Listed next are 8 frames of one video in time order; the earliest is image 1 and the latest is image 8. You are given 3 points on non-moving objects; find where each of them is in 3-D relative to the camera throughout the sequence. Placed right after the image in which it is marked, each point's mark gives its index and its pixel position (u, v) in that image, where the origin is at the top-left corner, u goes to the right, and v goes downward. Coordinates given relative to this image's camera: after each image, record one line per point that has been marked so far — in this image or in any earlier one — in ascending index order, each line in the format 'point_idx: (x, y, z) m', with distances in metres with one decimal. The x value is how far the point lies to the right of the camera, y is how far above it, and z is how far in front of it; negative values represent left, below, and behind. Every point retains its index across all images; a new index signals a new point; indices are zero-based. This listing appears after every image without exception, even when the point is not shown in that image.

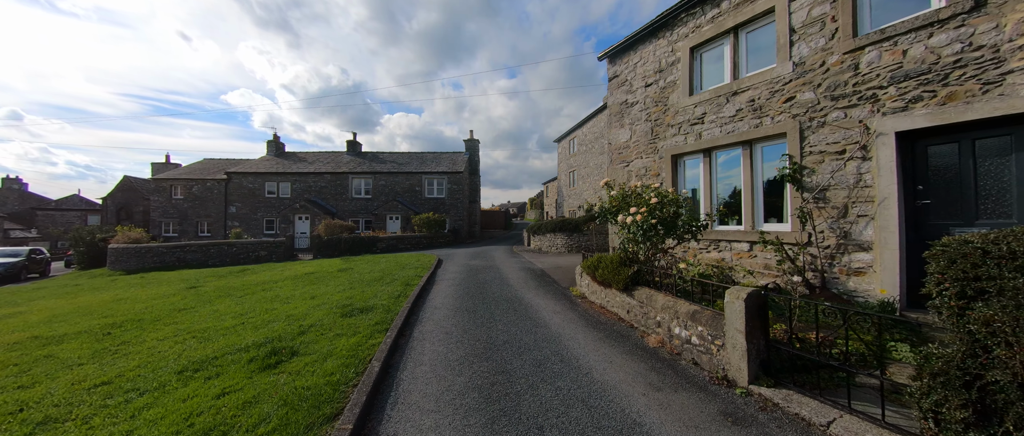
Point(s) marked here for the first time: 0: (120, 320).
0: (-8.4, -1.7, +6.3) m
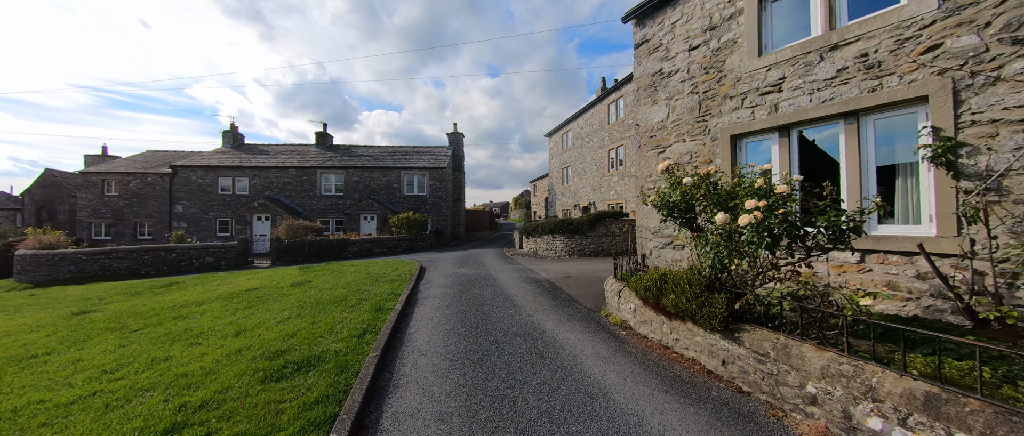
0: (-8.0, -1.7, +3.6) m
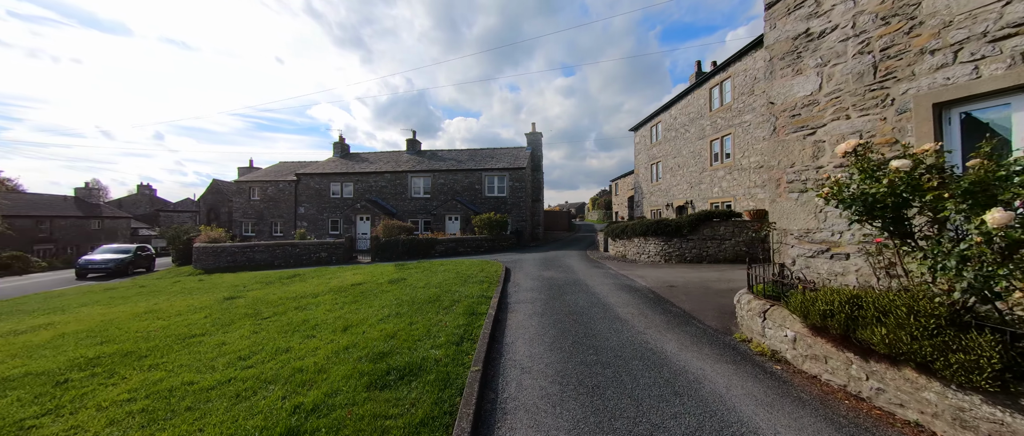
0: (-6.6, -1.7, +4.7) m
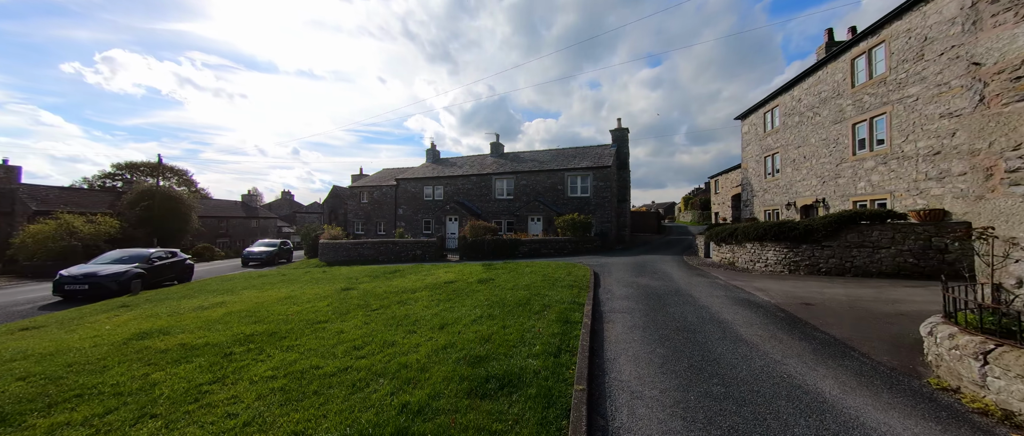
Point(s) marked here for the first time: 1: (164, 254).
0: (-5.1, -1.7, +5.8) m
1: (-12.6, -1.3, +11.6) m
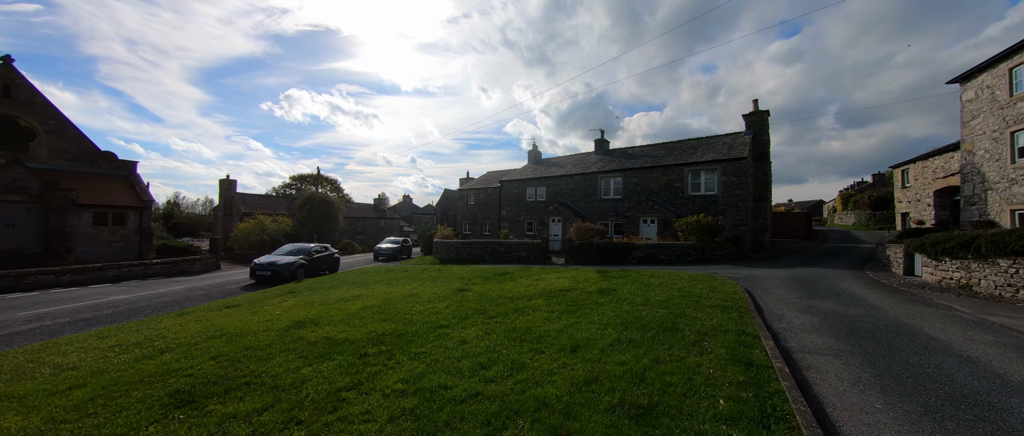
0: (-2.8, -1.7, +6.1) m
1: (-8.4, -1.3, +13.9) m
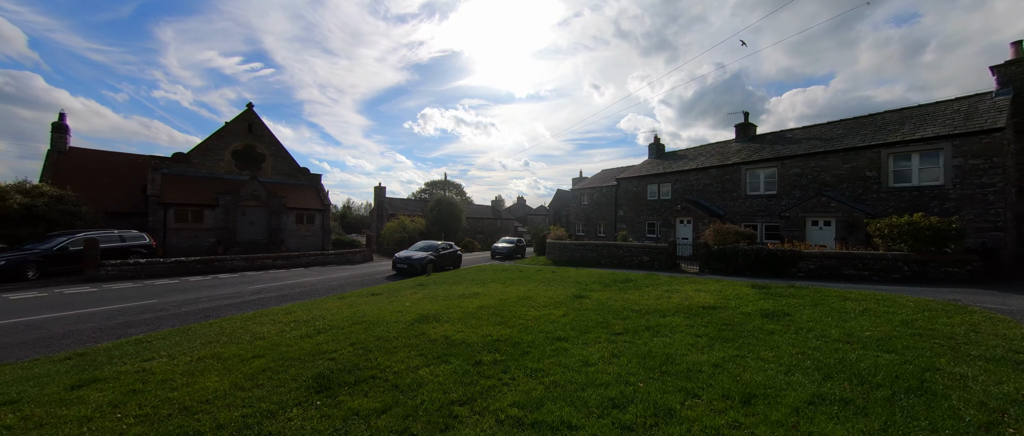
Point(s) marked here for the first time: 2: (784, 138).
0: (-0.6, -1.6, +6.1) m
1: (-3.2, -1.3, +15.2) m
2: (+14.6, +4.3, +17.1) m
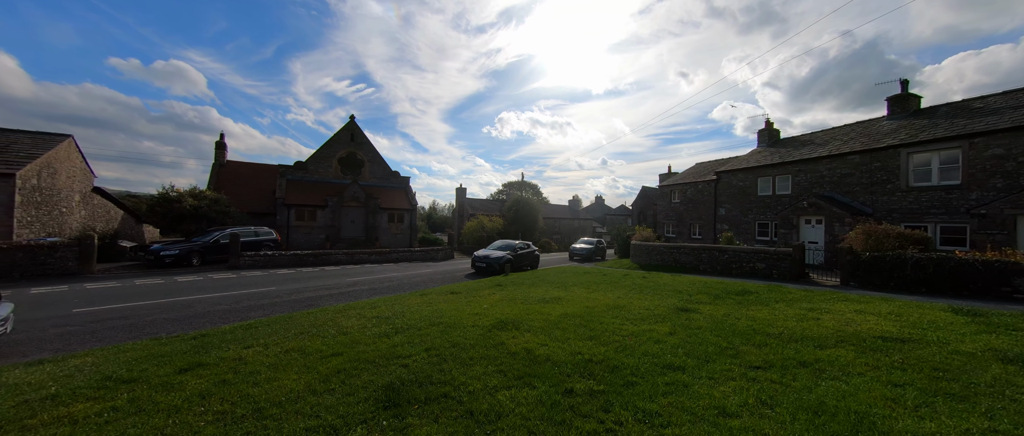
0: (+0.9, -1.6, +5.3) m
1: (+0.5, -1.3, +14.8) m
2: (+18.2, +4.4, +12.5) m
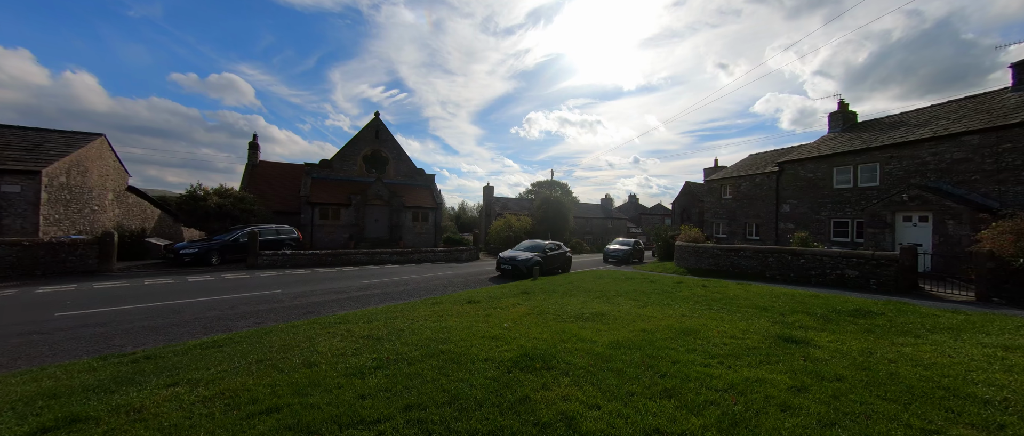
0: (+1.3, -1.5, +3.9) m
1: (+1.7, -1.2, +13.4) m
2: (+19.1, +4.5, +9.5) m
